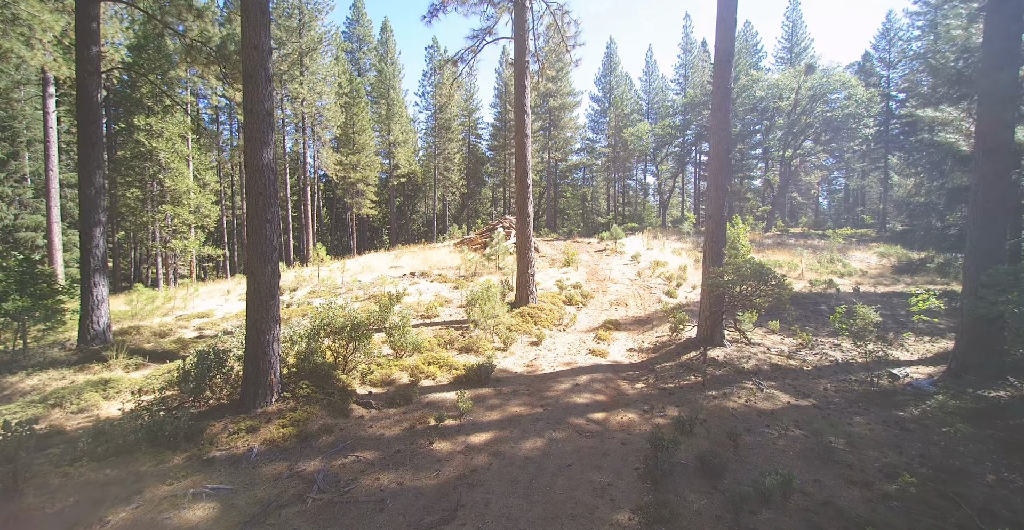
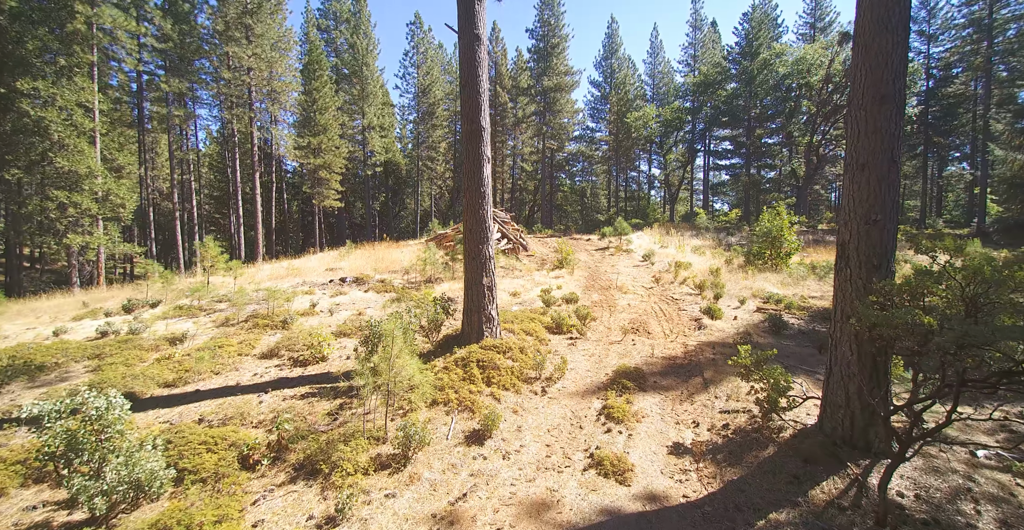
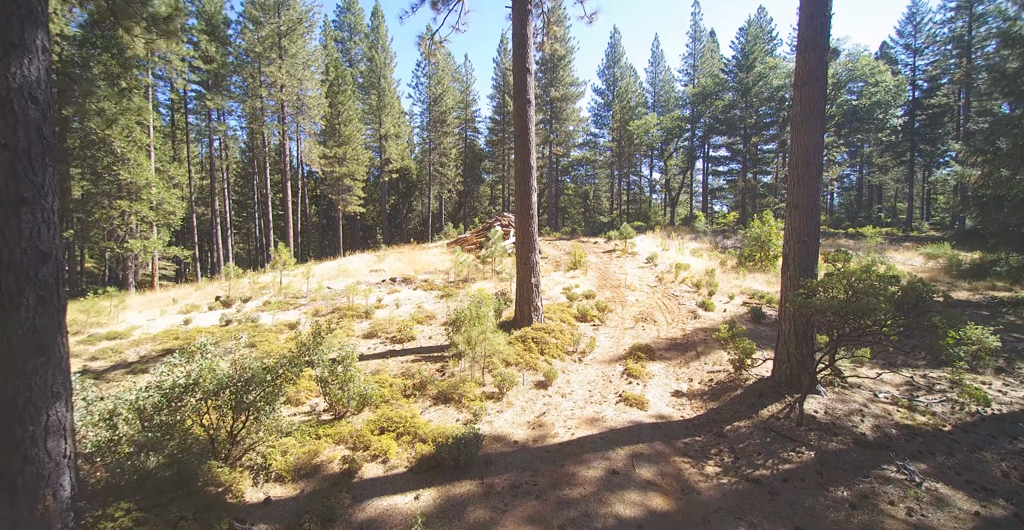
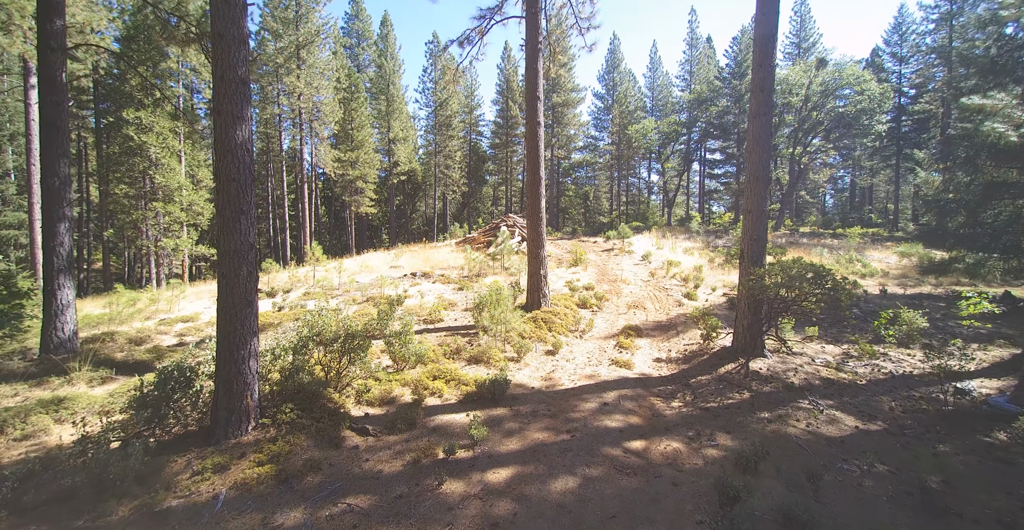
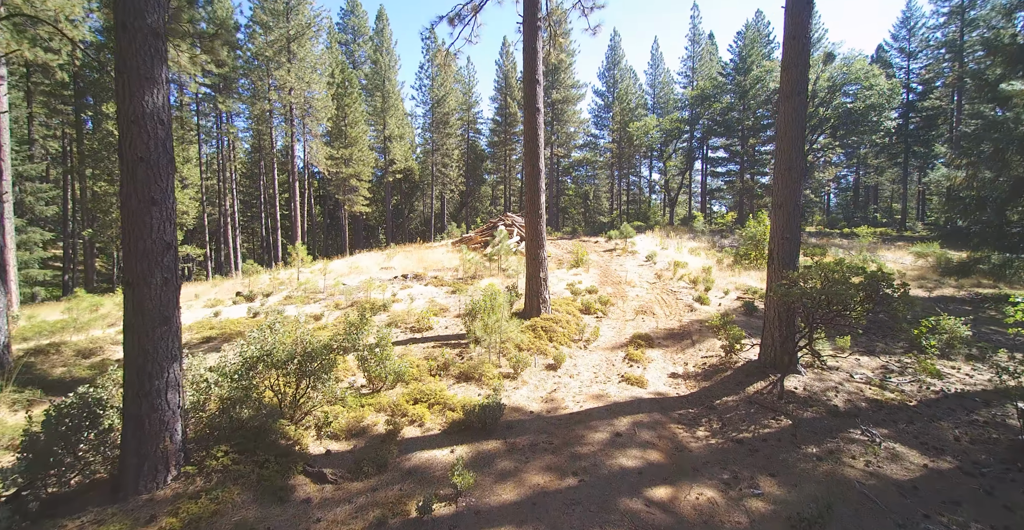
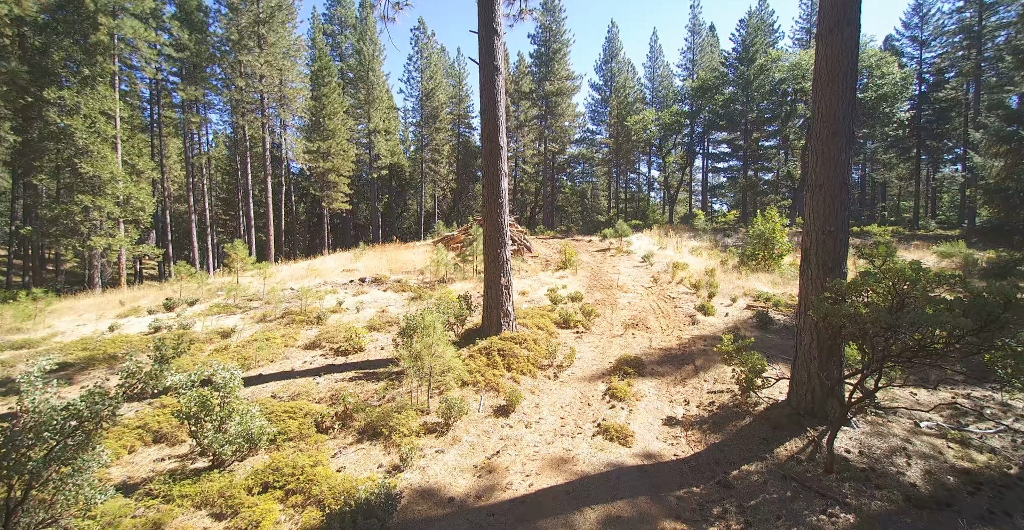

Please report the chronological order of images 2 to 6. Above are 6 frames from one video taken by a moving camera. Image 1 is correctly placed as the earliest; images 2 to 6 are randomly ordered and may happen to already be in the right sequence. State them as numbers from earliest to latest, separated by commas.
4, 5, 3, 6, 2
